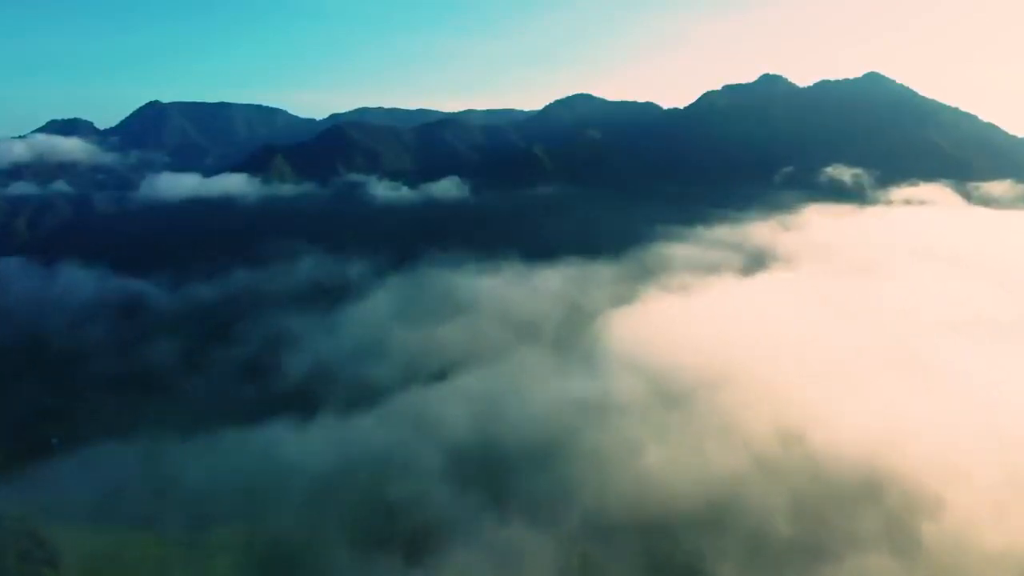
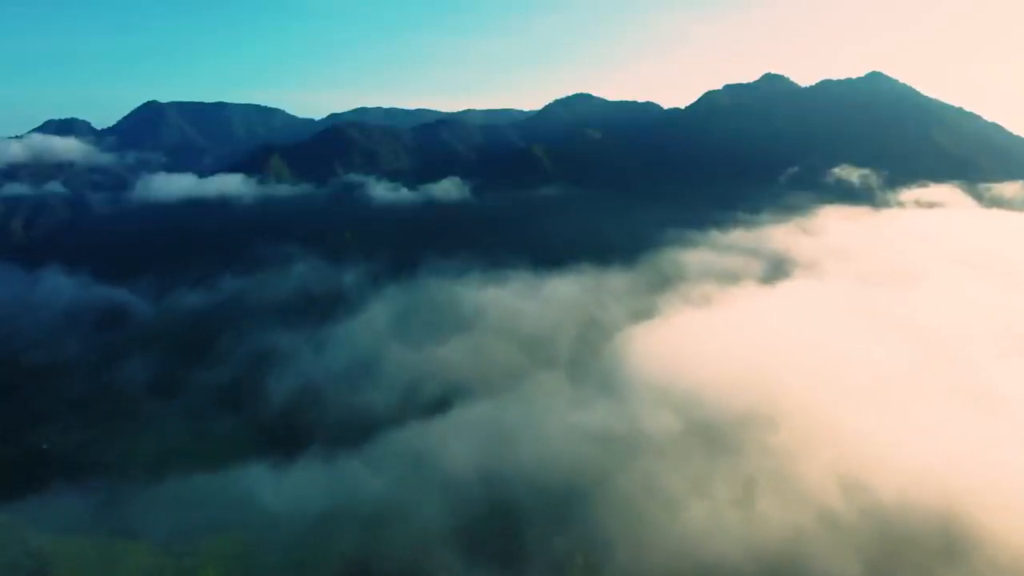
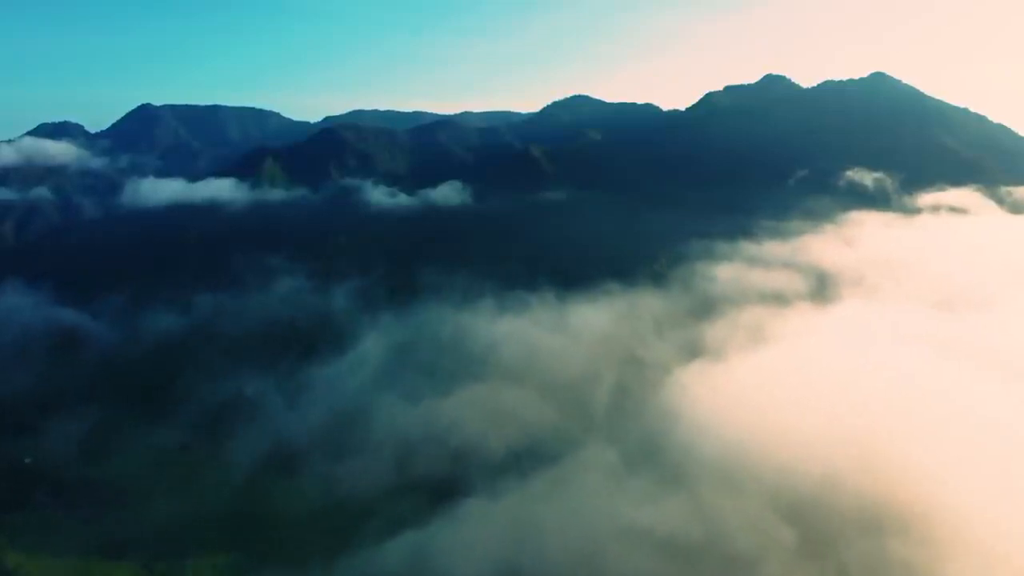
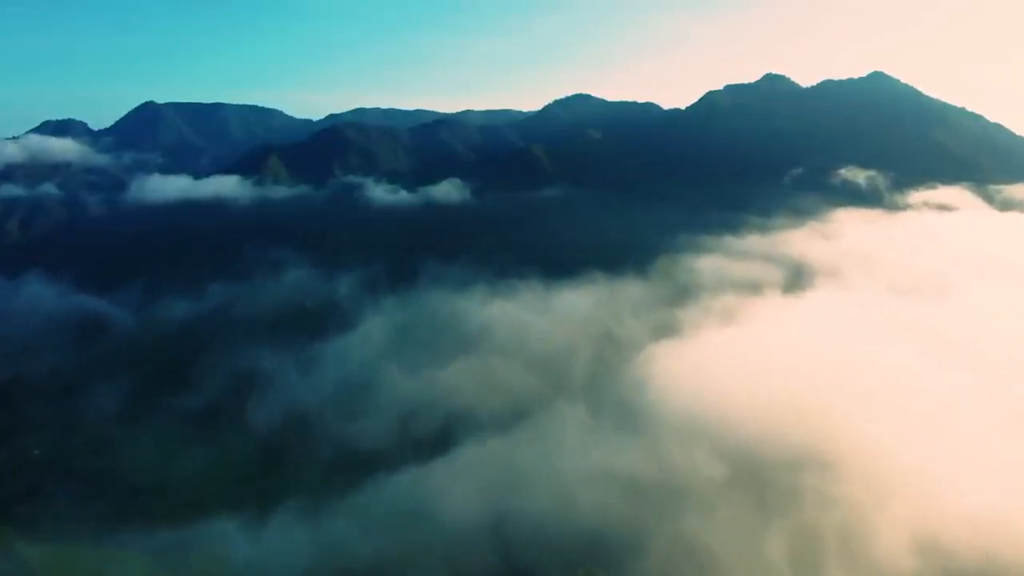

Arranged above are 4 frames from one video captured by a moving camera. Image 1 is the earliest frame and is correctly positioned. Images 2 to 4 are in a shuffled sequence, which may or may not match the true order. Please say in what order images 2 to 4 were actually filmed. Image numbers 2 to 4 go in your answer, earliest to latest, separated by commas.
2, 4, 3
